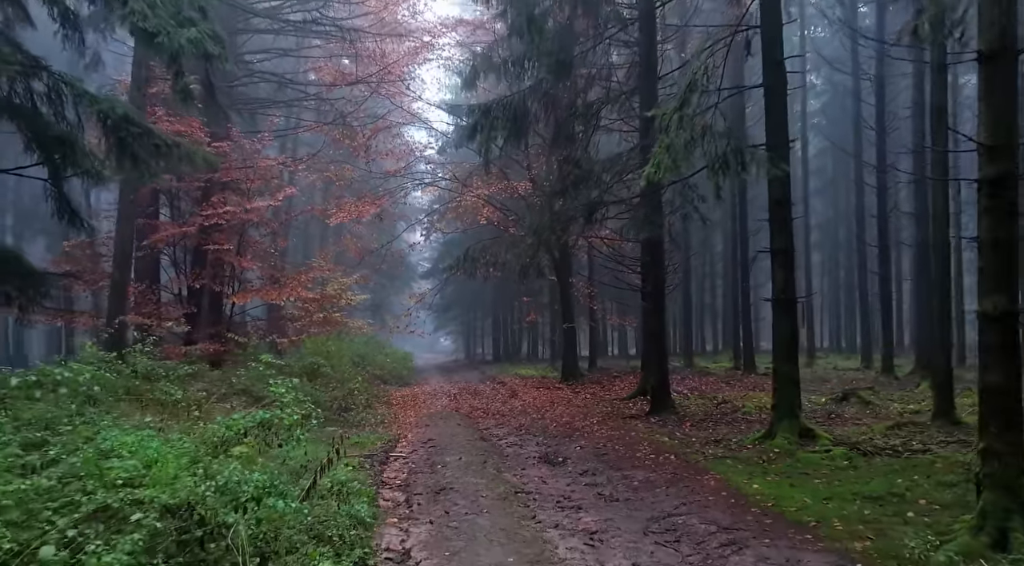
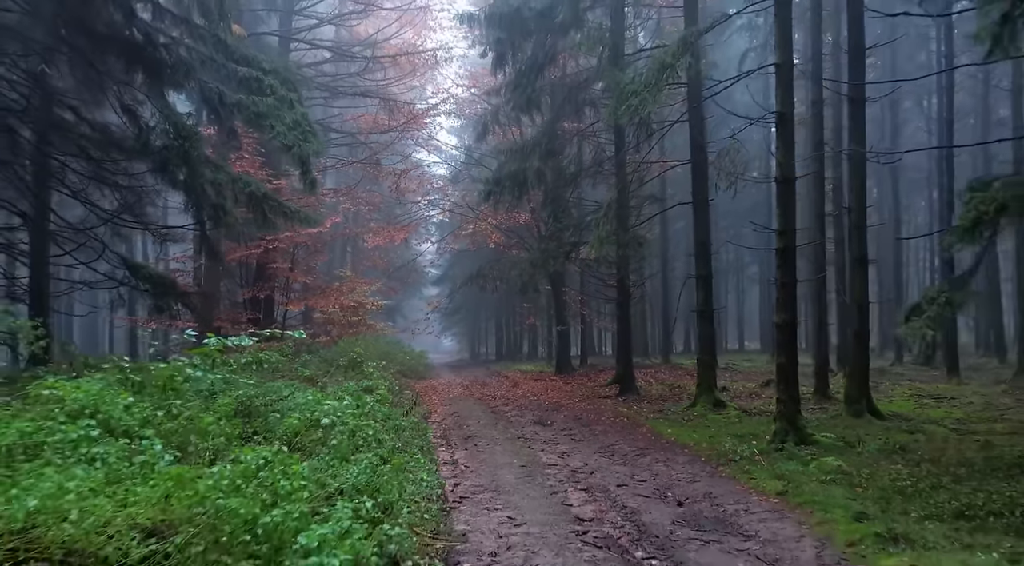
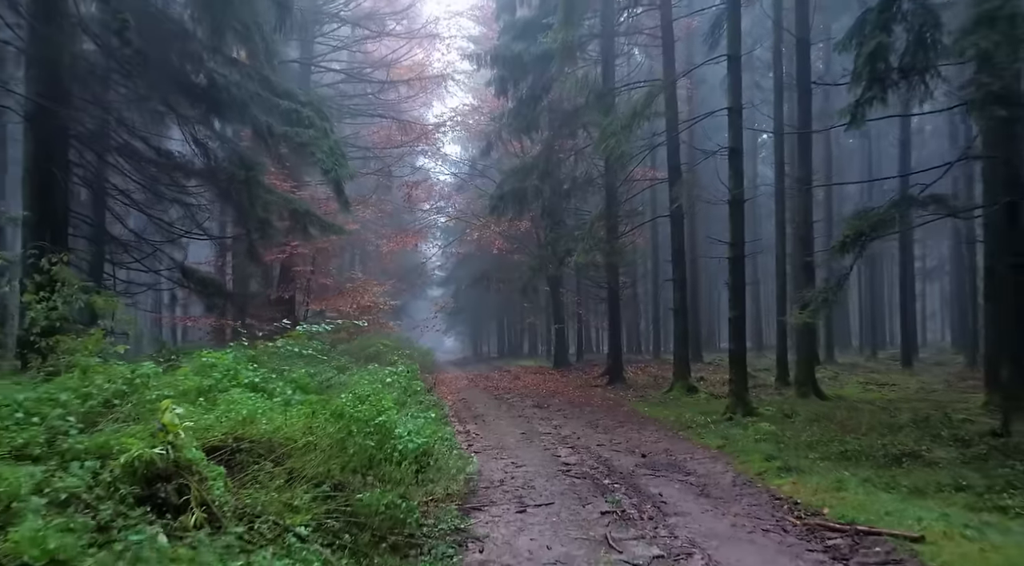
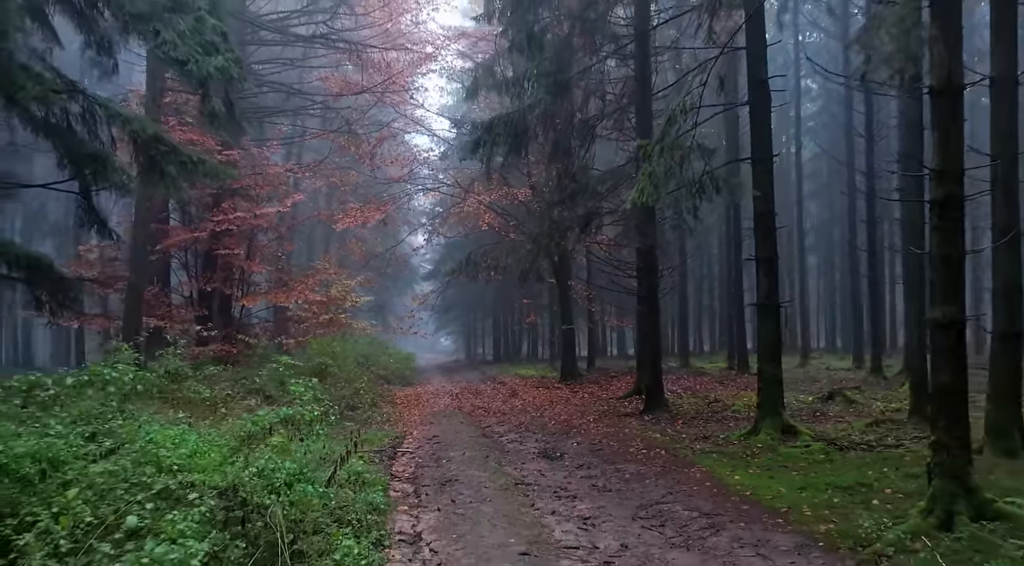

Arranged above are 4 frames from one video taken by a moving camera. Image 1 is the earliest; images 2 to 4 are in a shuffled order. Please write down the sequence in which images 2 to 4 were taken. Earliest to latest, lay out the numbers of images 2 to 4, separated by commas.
4, 2, 3
